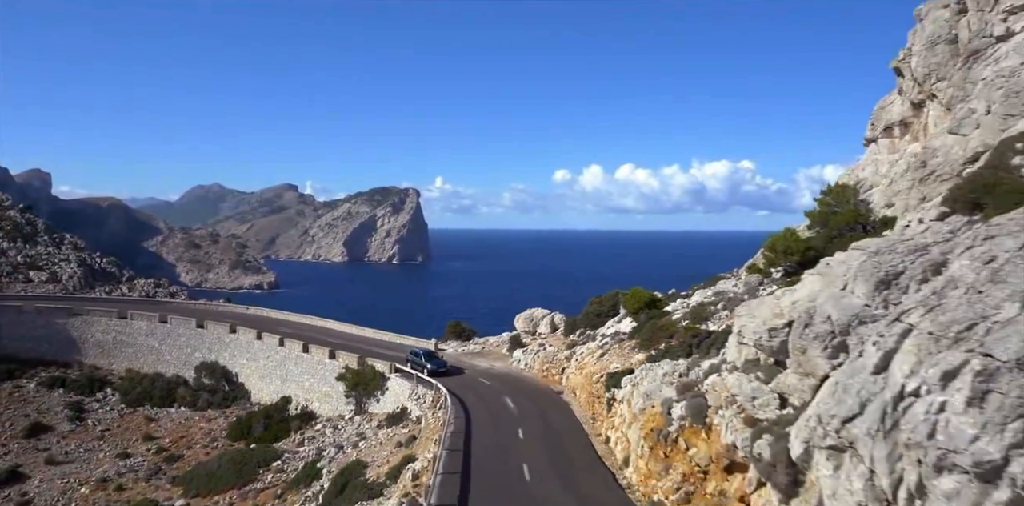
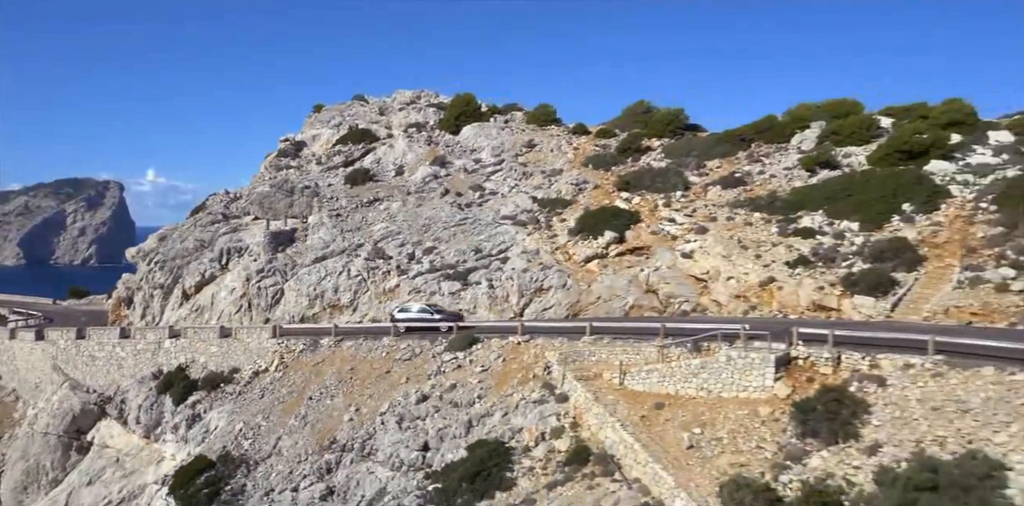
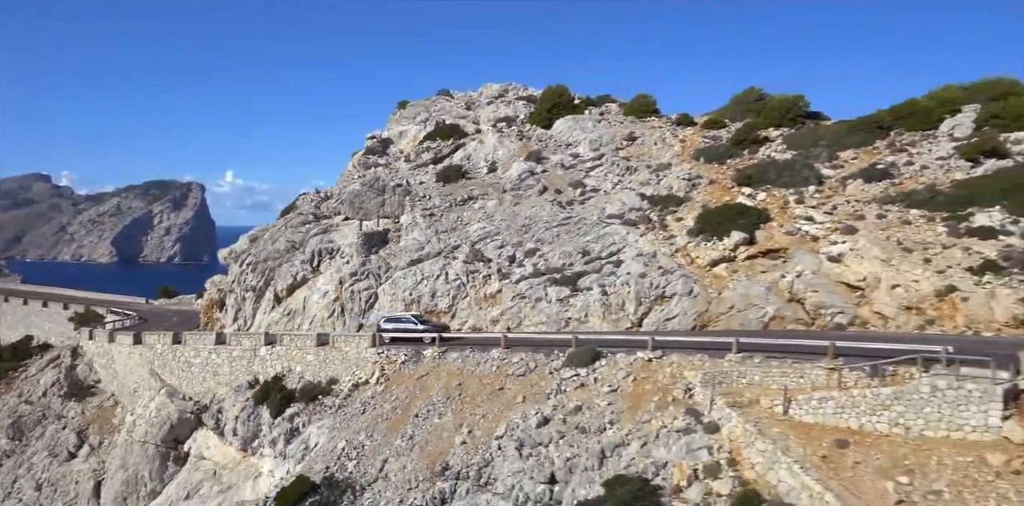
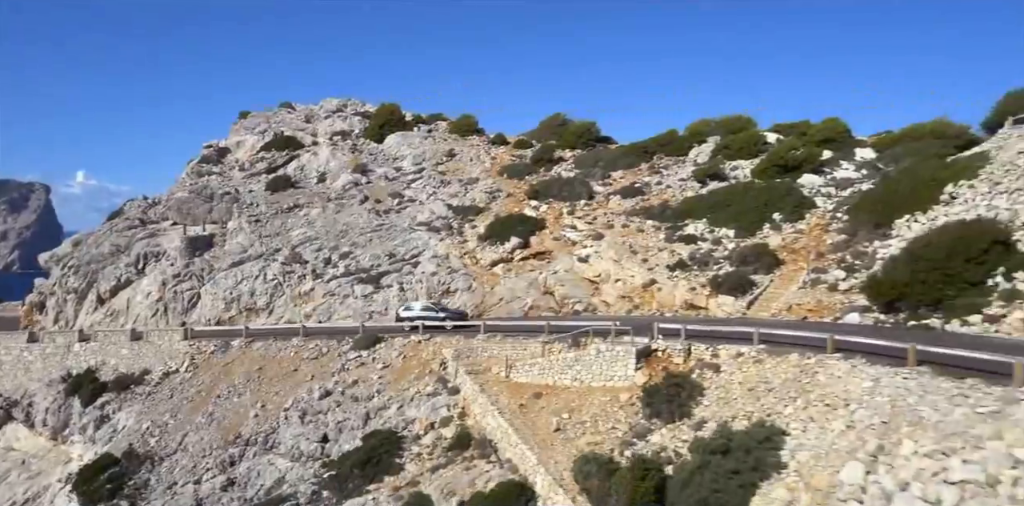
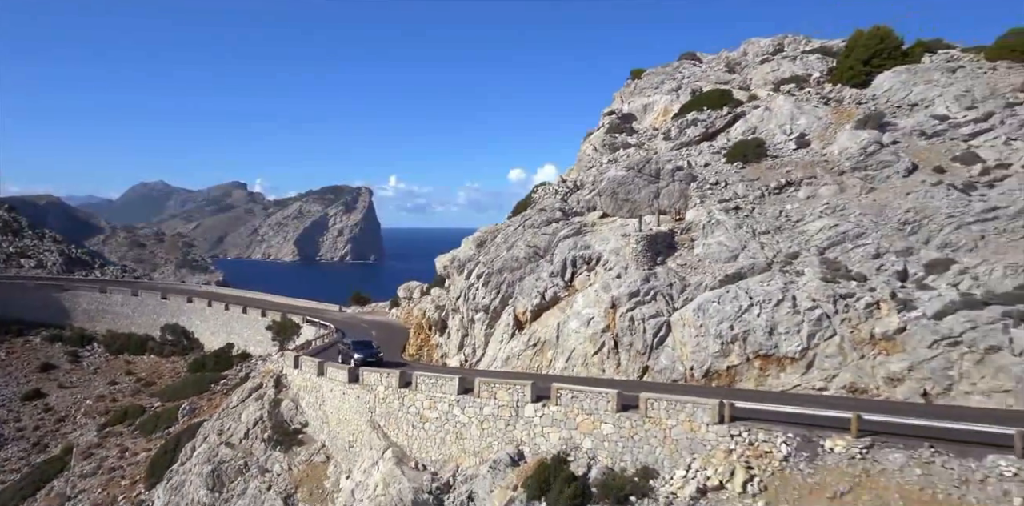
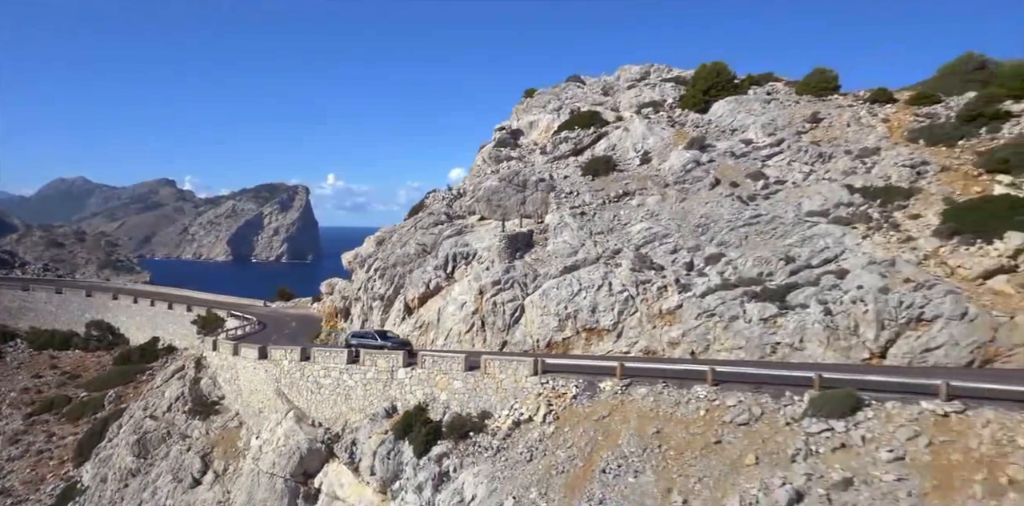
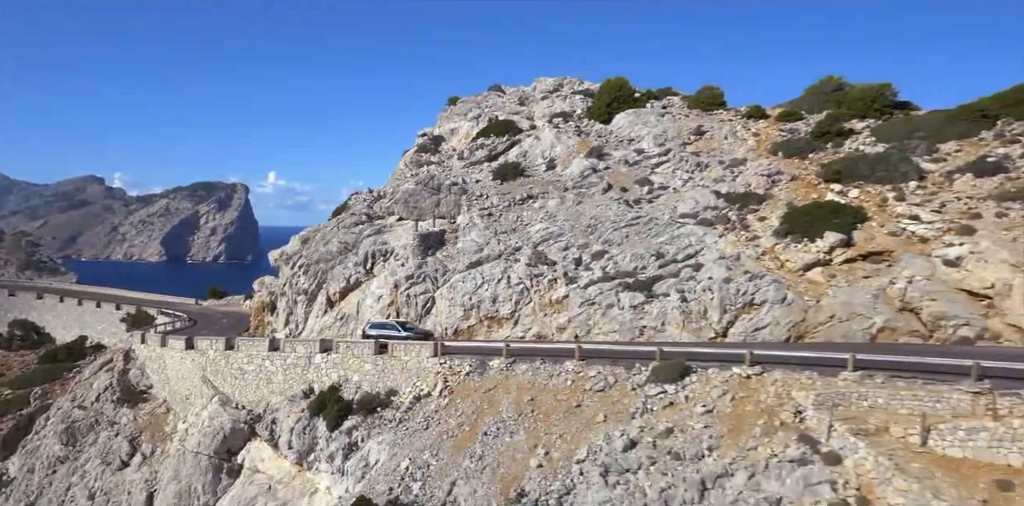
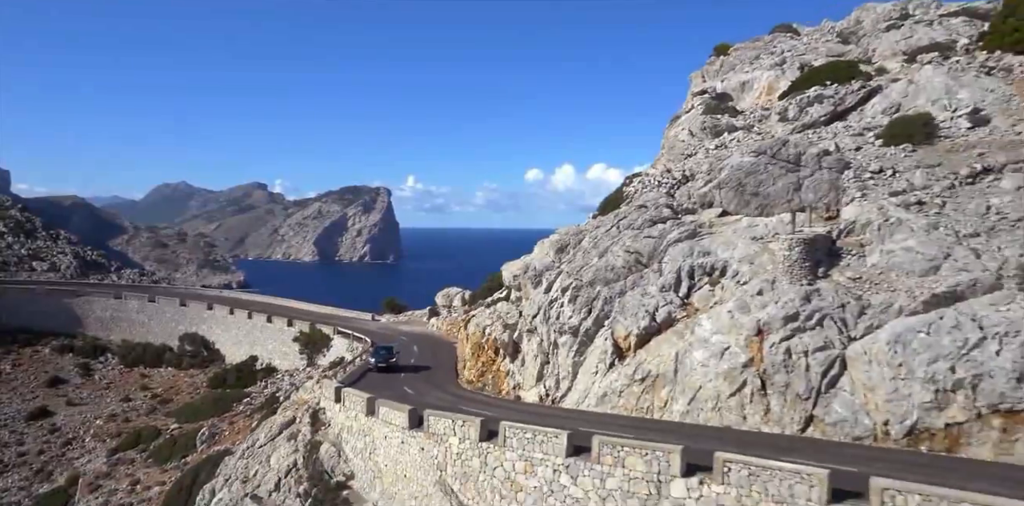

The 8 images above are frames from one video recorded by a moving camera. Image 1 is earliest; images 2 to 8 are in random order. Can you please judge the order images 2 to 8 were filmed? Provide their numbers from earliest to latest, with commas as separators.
8, 5, 6, 7, 3, 2, 4
